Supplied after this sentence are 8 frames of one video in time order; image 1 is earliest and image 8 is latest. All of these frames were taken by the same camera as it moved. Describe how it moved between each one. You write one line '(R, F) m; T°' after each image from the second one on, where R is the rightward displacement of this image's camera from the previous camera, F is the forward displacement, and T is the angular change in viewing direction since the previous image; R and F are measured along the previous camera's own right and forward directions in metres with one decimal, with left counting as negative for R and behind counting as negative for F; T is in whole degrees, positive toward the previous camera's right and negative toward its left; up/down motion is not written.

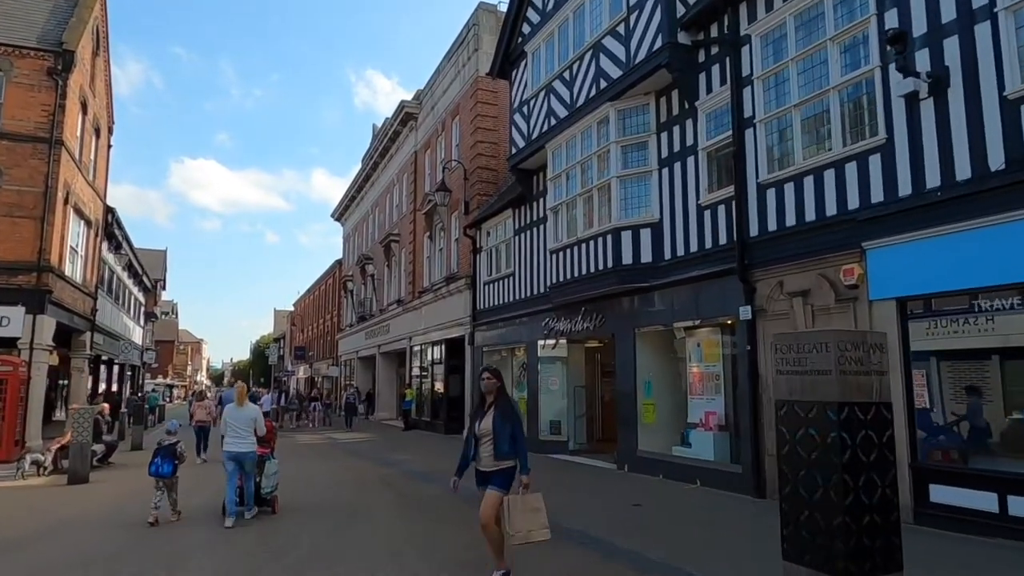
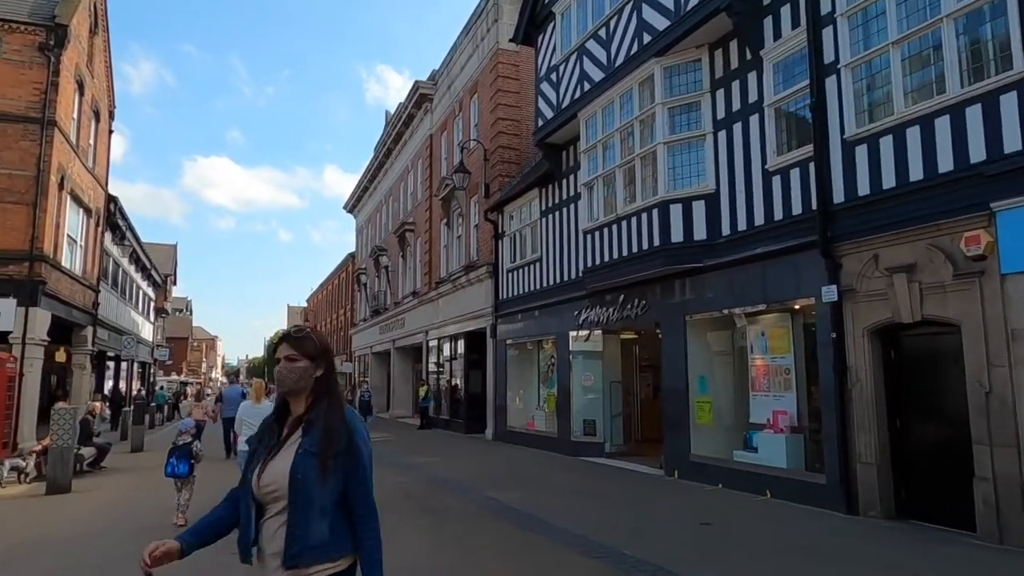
(-0.4, +1.6) m; -1°
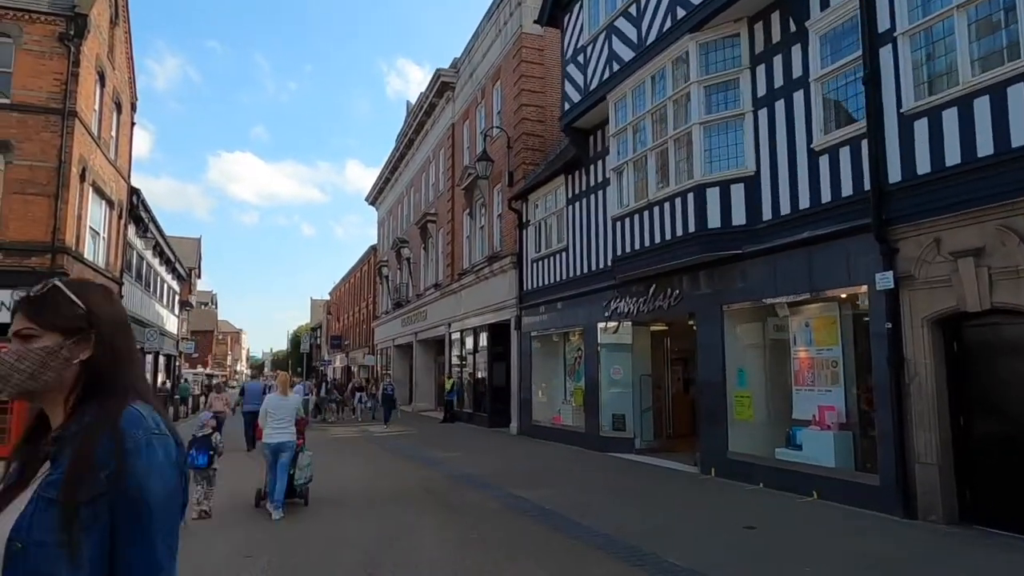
(-0.1, +0.5) m; -2°
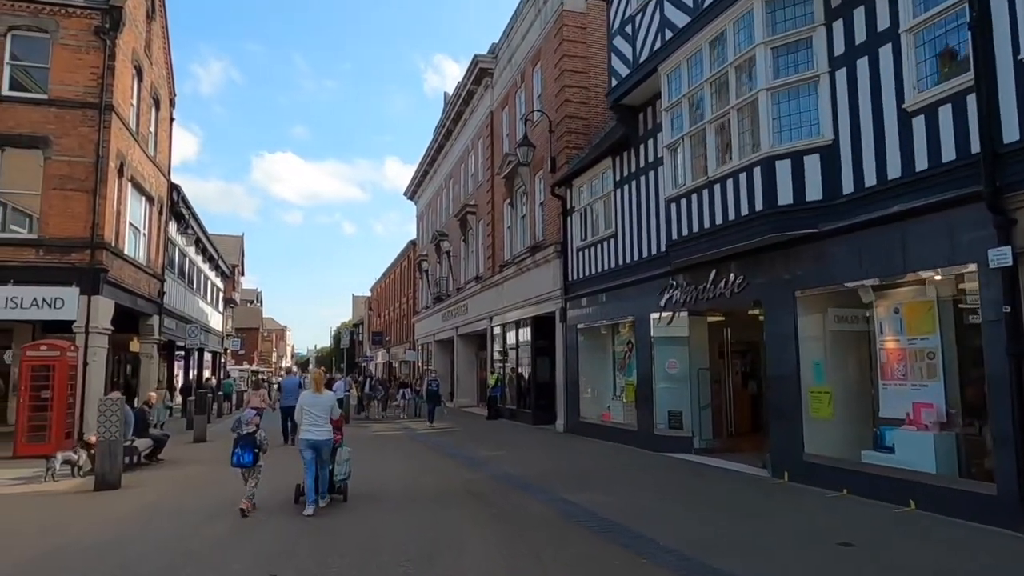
(-0.1, +0.9) m; -3°
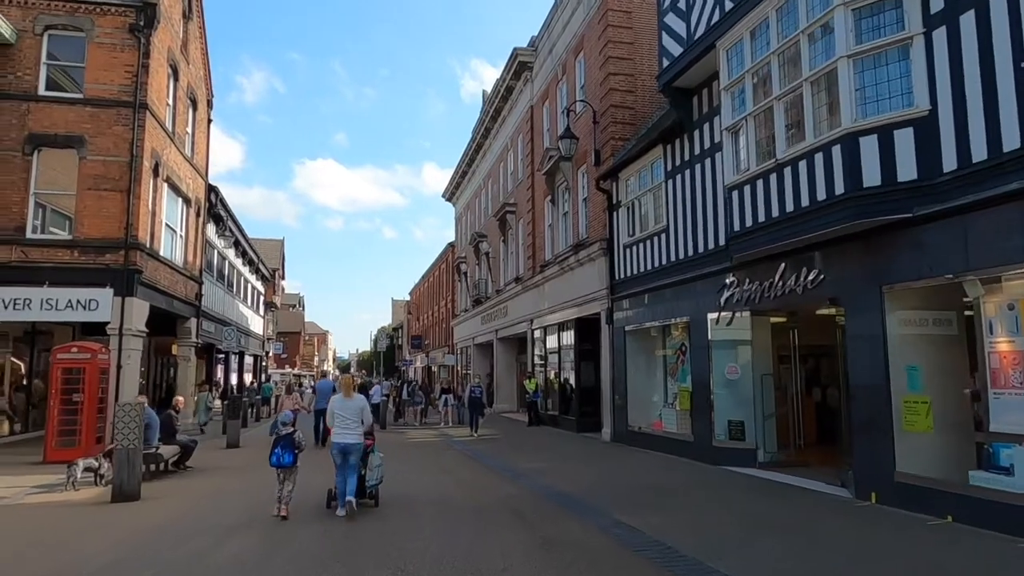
(-0.1, +1.0) m; -3°
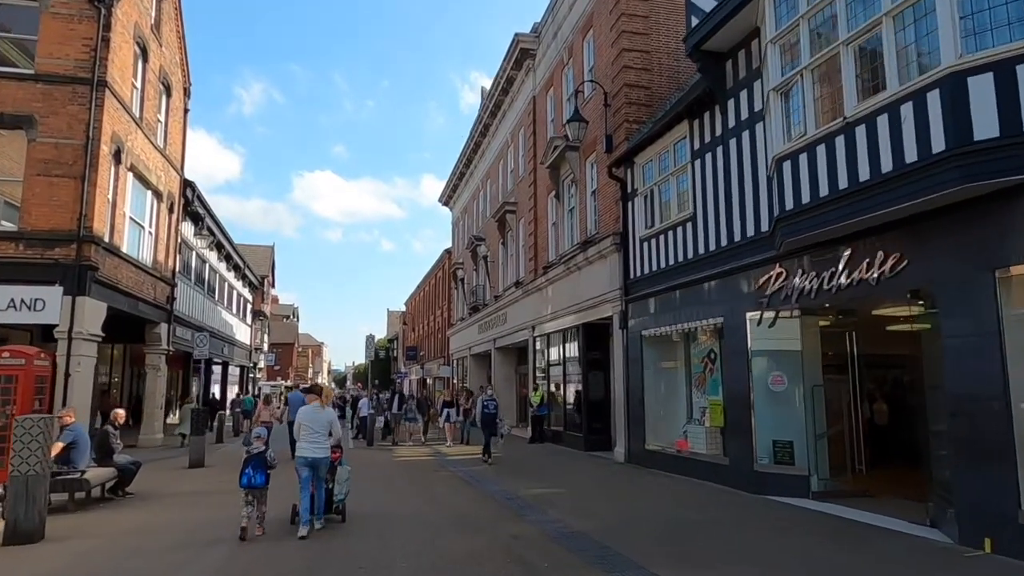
(-0.1, +2.0) m; 0°
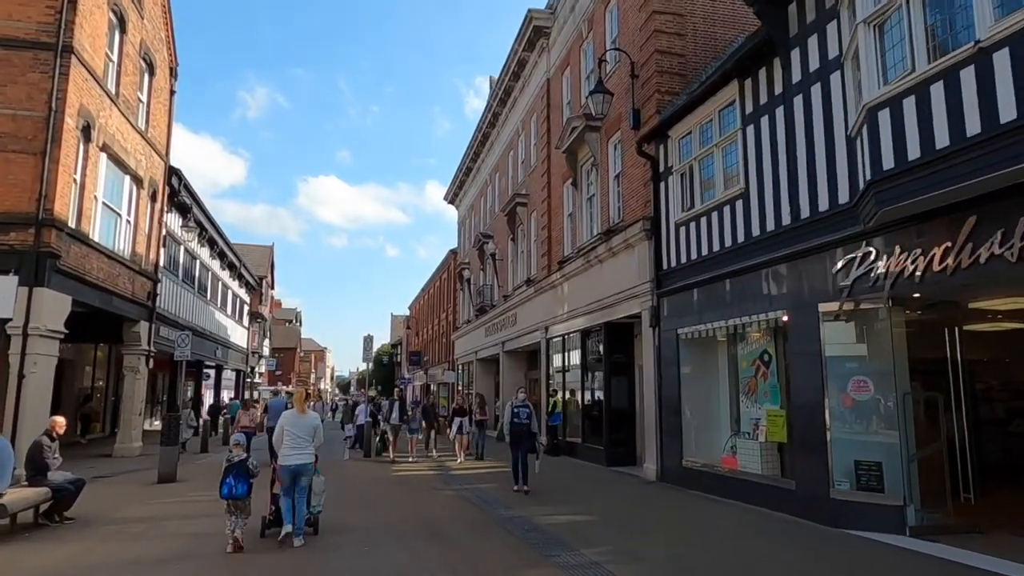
(-0.2, +1.9) m; 0°
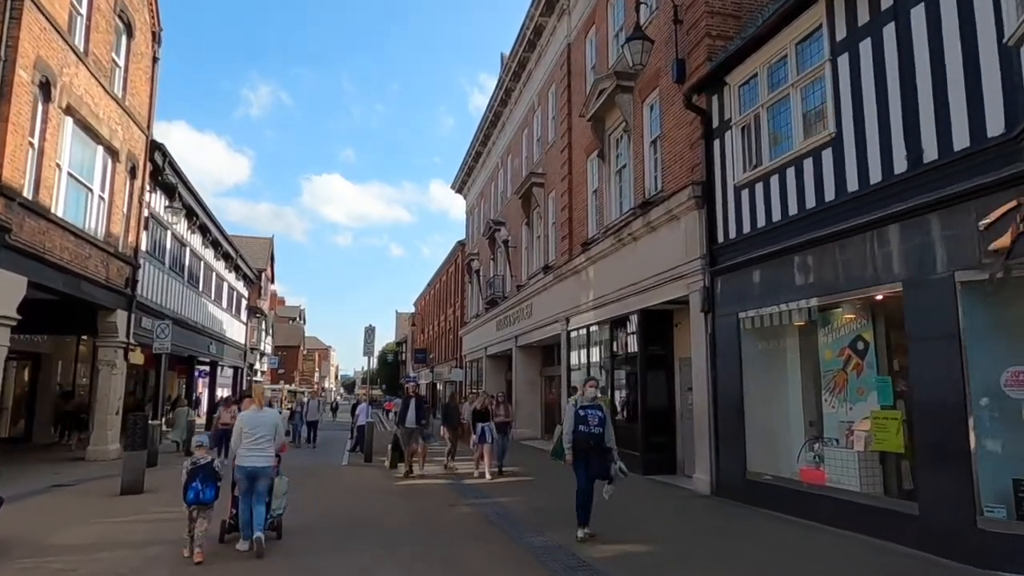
(-0.4, +2.1) m; 0°
